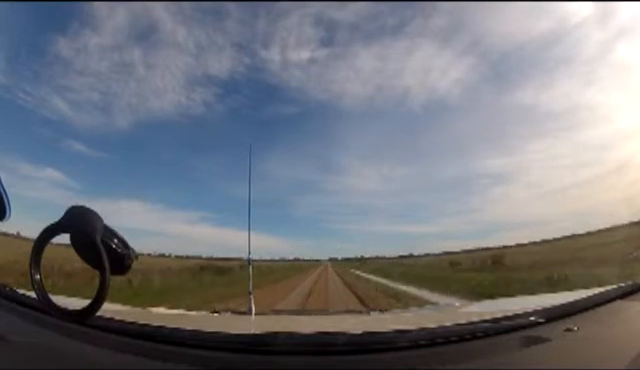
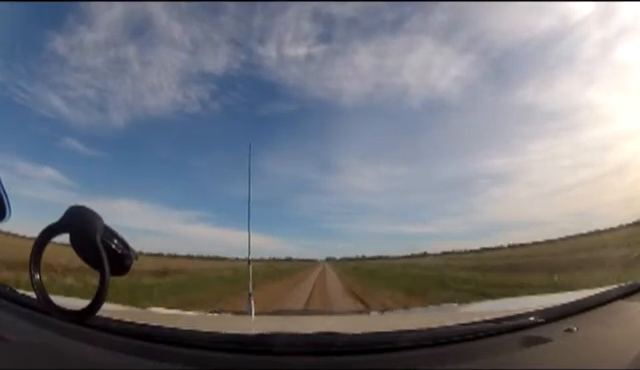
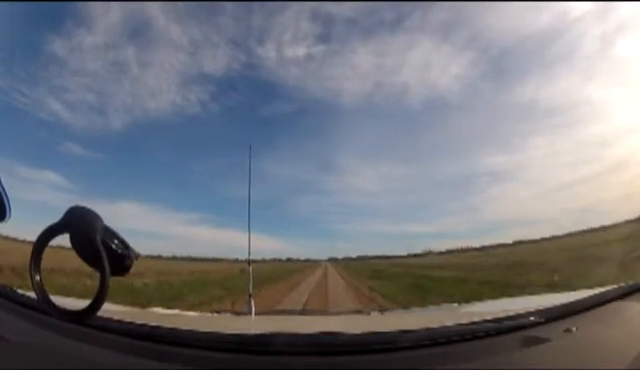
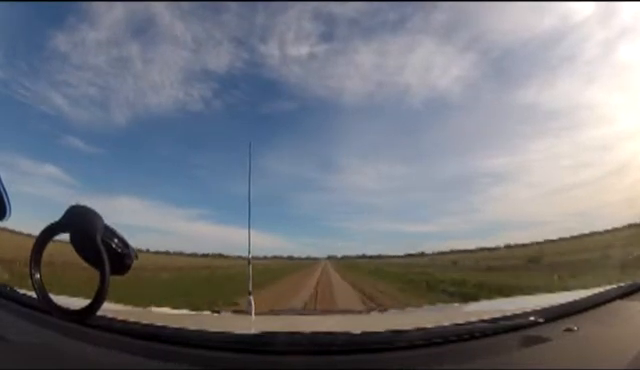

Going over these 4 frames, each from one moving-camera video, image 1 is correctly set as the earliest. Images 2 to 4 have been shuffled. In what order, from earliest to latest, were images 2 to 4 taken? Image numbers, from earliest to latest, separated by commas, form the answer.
4, 2, 3
